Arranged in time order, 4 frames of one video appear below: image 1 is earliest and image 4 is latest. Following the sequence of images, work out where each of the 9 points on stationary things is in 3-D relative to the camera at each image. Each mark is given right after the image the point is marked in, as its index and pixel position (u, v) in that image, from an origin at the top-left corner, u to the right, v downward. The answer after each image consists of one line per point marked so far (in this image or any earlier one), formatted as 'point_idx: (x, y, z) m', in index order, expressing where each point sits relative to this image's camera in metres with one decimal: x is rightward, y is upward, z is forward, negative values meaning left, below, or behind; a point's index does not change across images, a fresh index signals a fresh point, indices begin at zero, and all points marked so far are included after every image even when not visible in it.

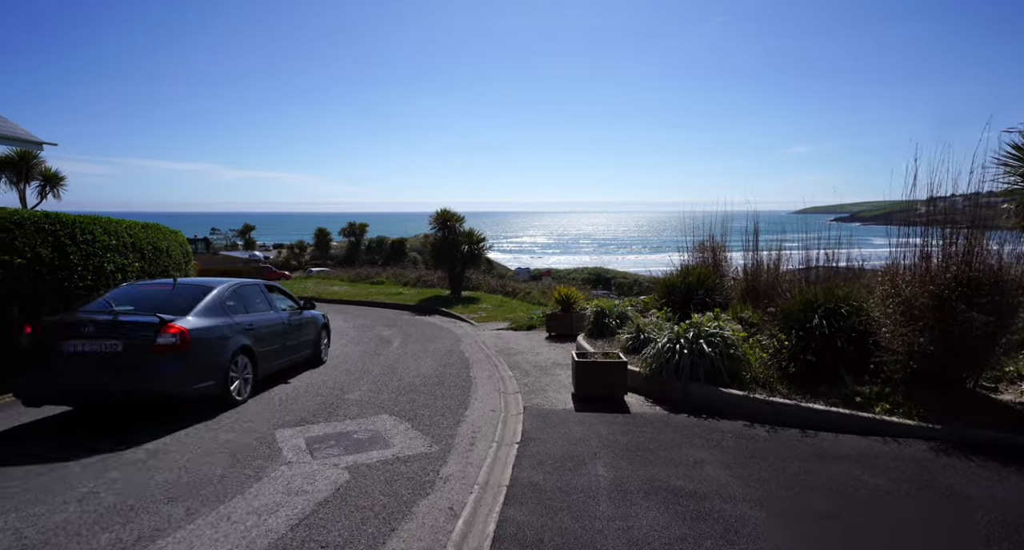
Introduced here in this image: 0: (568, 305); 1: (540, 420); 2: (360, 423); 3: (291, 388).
0: (+1.3, -0.7, +12.8) m
1: (+0.3, -1.7, +6.1) m
2: (-1.7, -1.6, +6.0) m
3: (-3.2, -1.6, +7.7) m
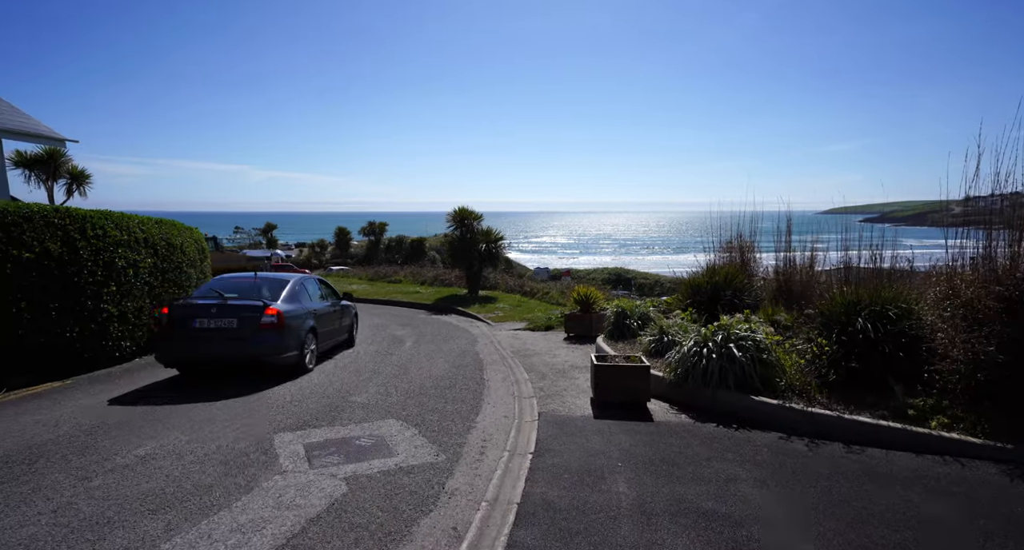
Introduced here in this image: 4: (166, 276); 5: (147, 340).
0: (+1.7, -0.7, +12.4) m
1: (+0.5, -1.6, +5.7) m
2: (-1.5, -1.6, +5.6) m
3: (-3.0, -1.6, +7.4) m
4: (-7.4, 0.0, +11.6) m
5: (-7.5, -1.3, +11.1) m
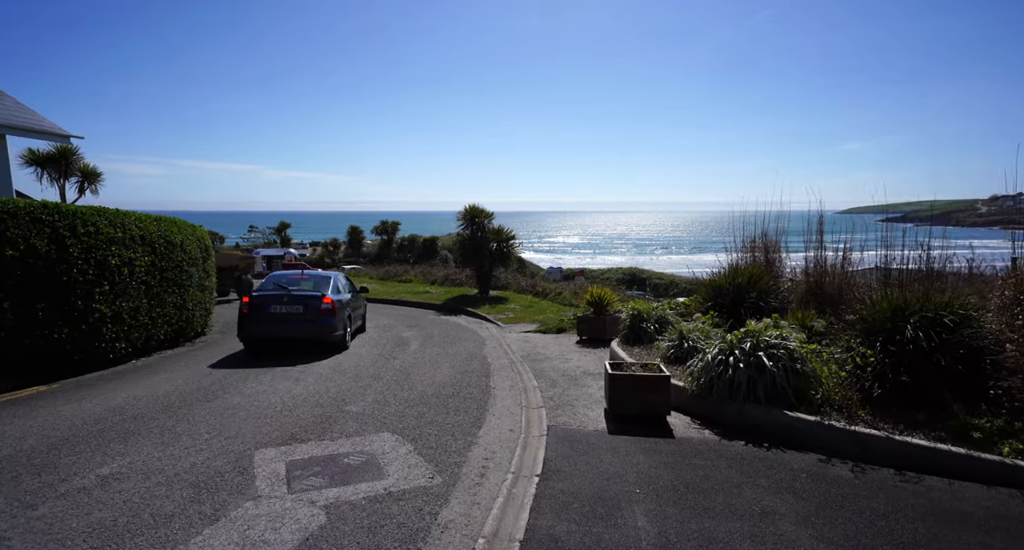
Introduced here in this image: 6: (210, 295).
0: (+1.9, -0.7, +11.8) m
1: (+0.5, -1.6, +5.2) m
2: (-1.5, -1.6, +5.1) m
3: (-2.9, -1.6, +7.0) m
4: (-7.2, 0.0, +11.2) m
5: (-7.3, -1.3, +10.7) m
6: (-8.1, -0.5, +14.4) m
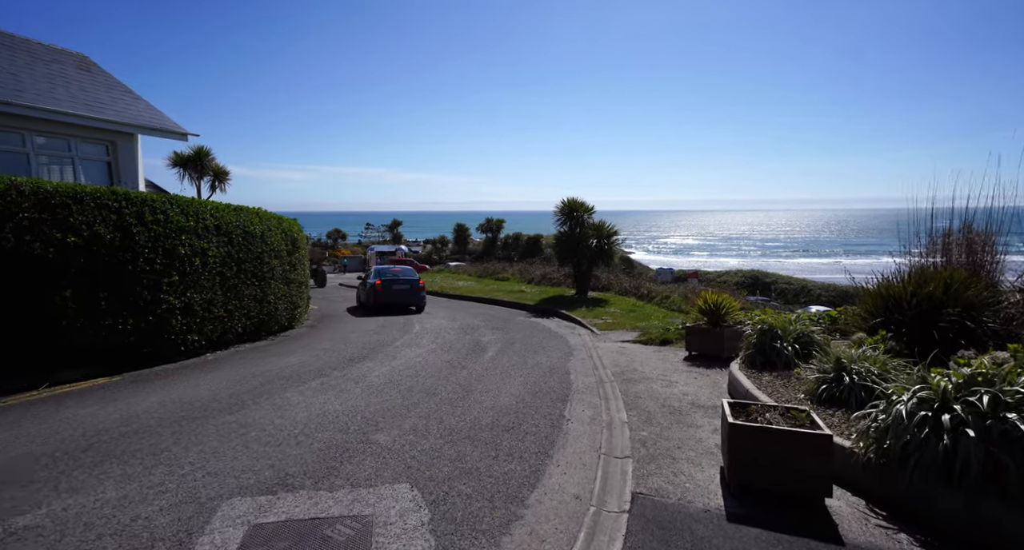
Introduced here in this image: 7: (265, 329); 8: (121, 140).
0: (+3.6, -0.7, +9.5) m
1: (+0.9, -1.6, +3.3) m
2: (-1.1, -1.5, +3.7) m
3: (-2.0, -1.5, +5.8) m
4: (-5.4, +0.2, +10.8) m
5: (-5.6, -1.1, +10.4) m
6: (-5.7, -0.3, +14.1) m
7: (-5.6, -1.2, +12.2) m
8: (-10.4, +3.6, +14.2) m
